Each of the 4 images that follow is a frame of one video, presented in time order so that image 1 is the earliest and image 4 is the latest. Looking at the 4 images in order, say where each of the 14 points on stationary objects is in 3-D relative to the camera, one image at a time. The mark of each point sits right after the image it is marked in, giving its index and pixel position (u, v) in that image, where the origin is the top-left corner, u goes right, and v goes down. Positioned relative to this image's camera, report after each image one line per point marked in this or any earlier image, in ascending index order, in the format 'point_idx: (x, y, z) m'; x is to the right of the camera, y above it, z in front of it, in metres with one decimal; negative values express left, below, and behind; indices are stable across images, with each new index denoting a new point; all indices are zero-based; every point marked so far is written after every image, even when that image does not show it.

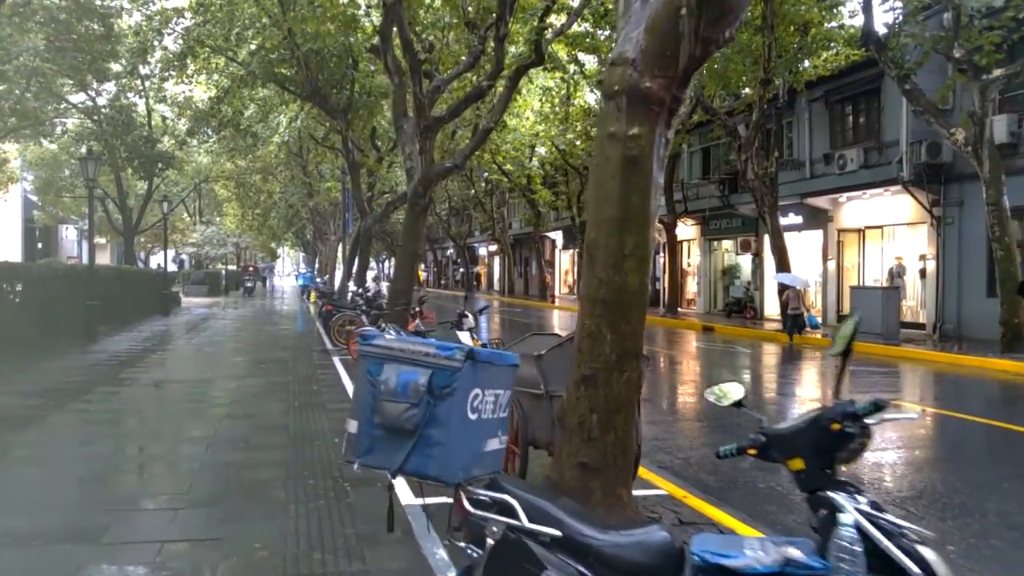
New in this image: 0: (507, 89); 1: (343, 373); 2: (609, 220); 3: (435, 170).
0: (-0.1, +3.5, +15.2) m
1: (-2.5, -1.3, +12.7) m
2: (+0.5, +0.4, +4.6) m
3: (-1.3, +2.1, +15.2) m
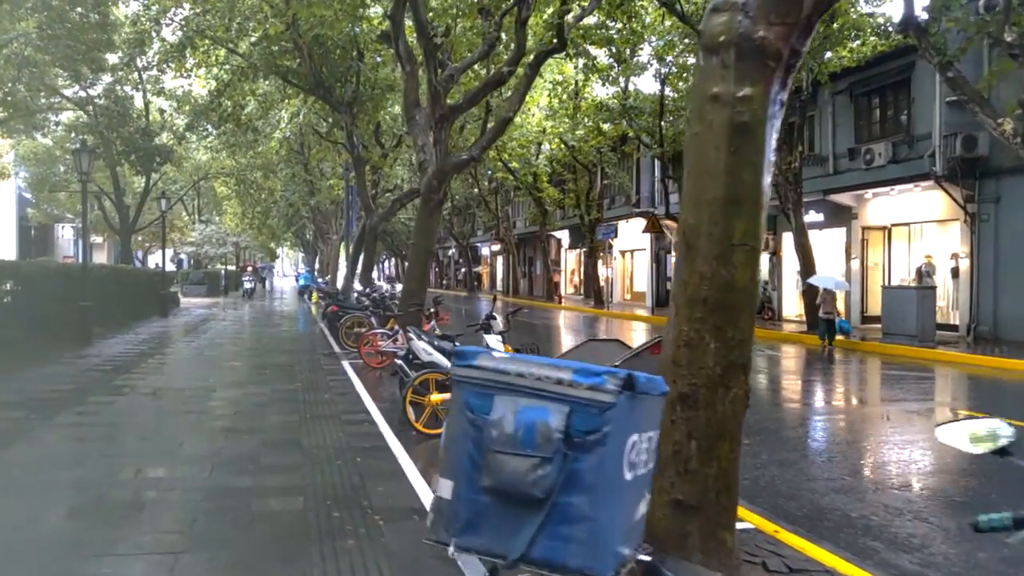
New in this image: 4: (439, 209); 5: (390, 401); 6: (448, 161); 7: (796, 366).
0: (+0.2, +3.5, +14.3) m
1: (-2.1, -1.3, +11.8) m
2: (+0.9, +0.4, +3.7) m
3: (-1.0, +2.1, +14.3) m
4: (-1.2, +1.3, +14.8) m
5: (-1.4, -1.3, +10.0) m
6: (-1.0, +2.1, +14.3) m
7: (+5.4, -1.6, +17.1) m
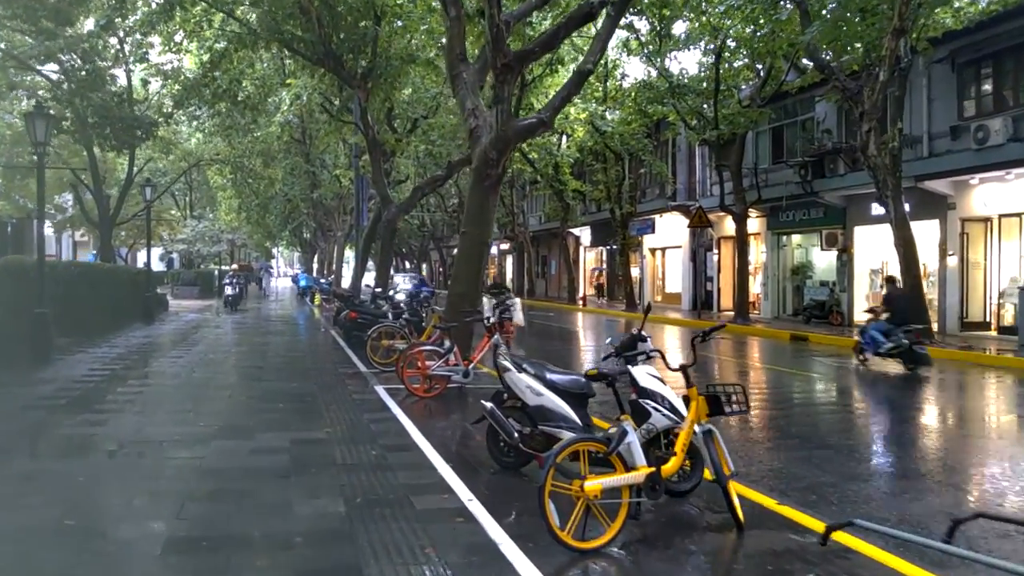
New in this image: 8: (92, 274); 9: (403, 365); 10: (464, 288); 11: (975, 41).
0: (+1.3, +3.5, +11.1) m
1: (-1.1, -1.3, +8.6) m
2: (+2.0, +0.3, +0.5) m
3: (0.0, +2.0, +11.0) m
4: (-0.2, +1.3, +11.5) m
5: (-0.4, -1.3, +6.7) m
6: (0.0, +2.1, +11.0) m
7: (+6.4, -1.6, +13.9) m
8: (-8.4, +0.3, +17.4) m
9: (-1.3, -0.9, +10.1) m
10: (-0.6, 0.0, +11.5) m
11: (+9.7, +5.2, +18.3) m
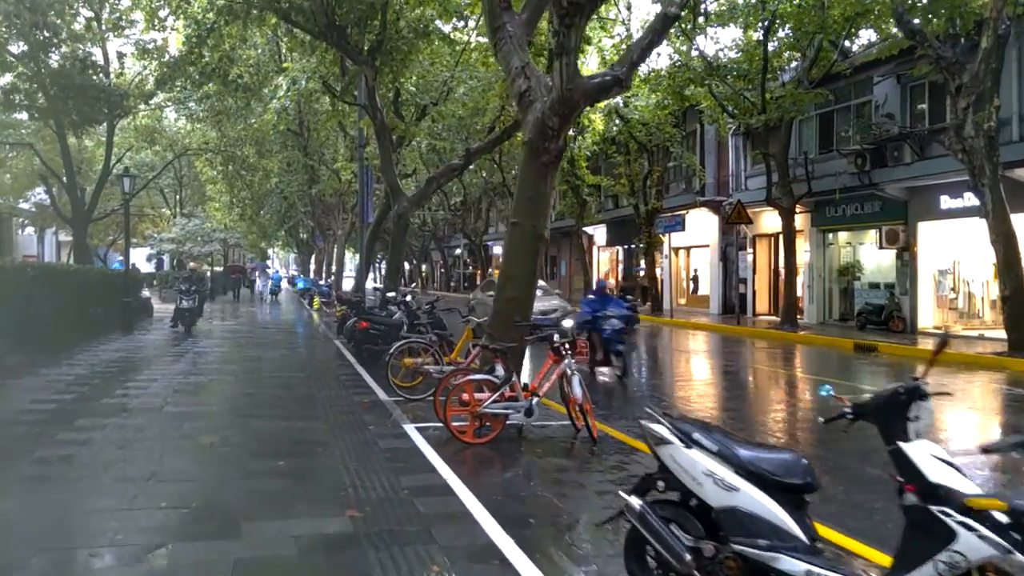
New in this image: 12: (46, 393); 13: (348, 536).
0: (+1.9, +3.4, +8.6) m
1: (-0.4, -1.4, +6.0) m
2: (+2.7, +0.3, -2.0) m
3: (+0.7, +2.0, +8.5) m
4: (+0.4, +1.2, +9.0) m
5: (+0.3, -1.4, +4.2) m
6: (+0.7, +2.0, +8.5) m
7: (+7.1, -1.7, +11.4) m
8: (-7.8, +0.2, +14.9) m
9: (-0.6, -1.0, +7.6) m
10: (0.0, -0.1, +8.9) m
11: (+10.3, +5.2, +15.8) m
12: (-5.2, -1.2, +9.9) m
13: (-0.9, -1.3, +4.8) m
